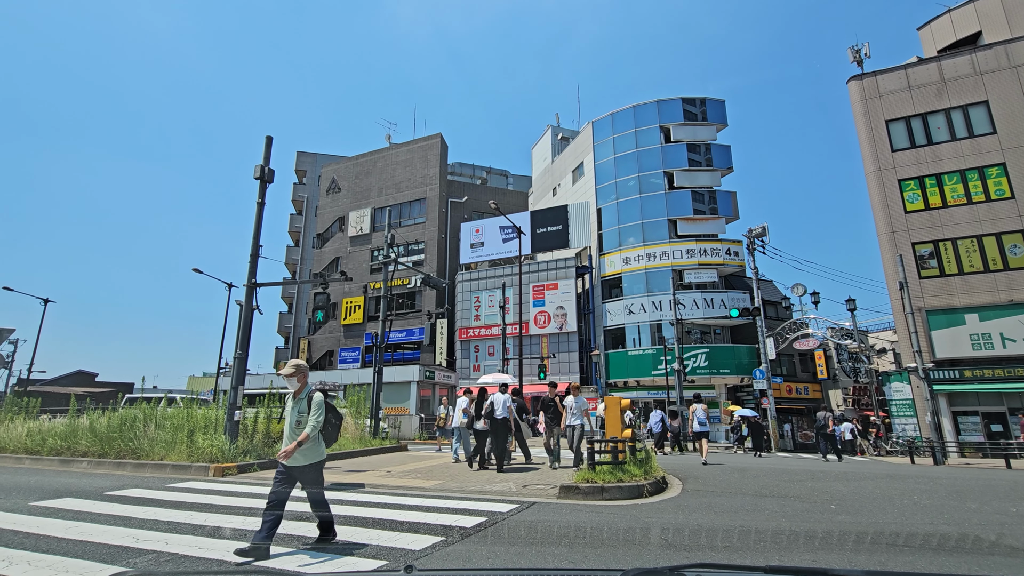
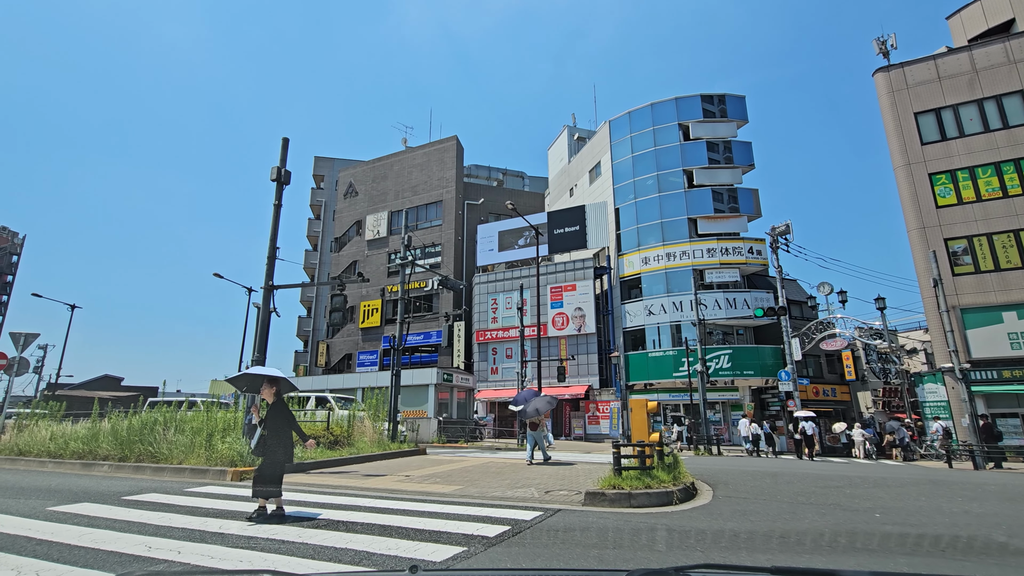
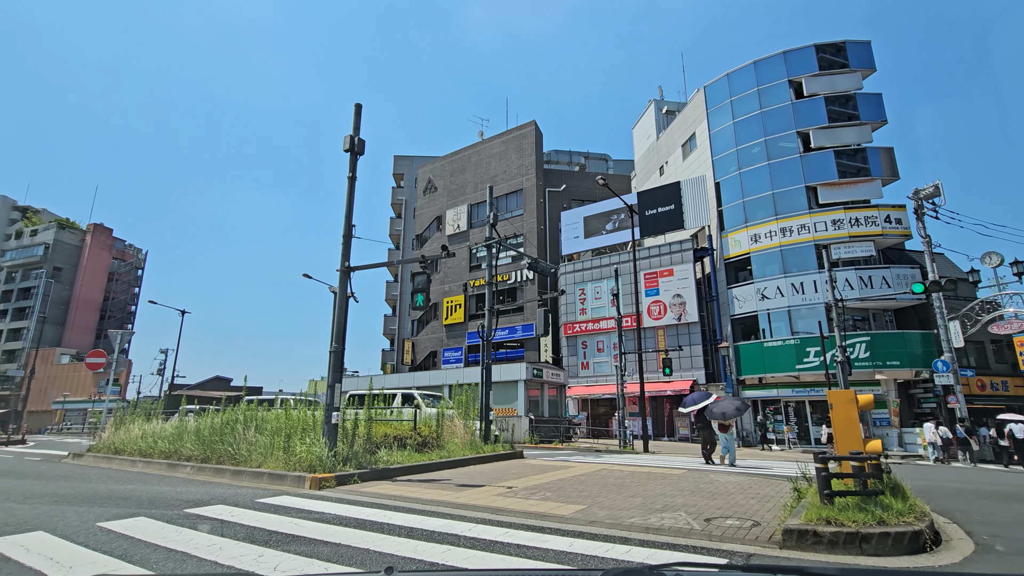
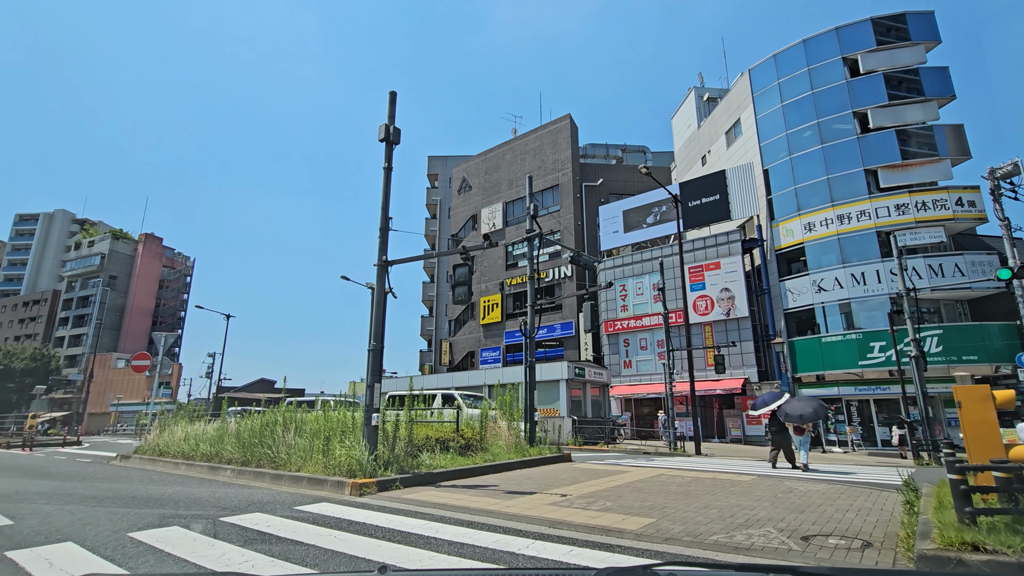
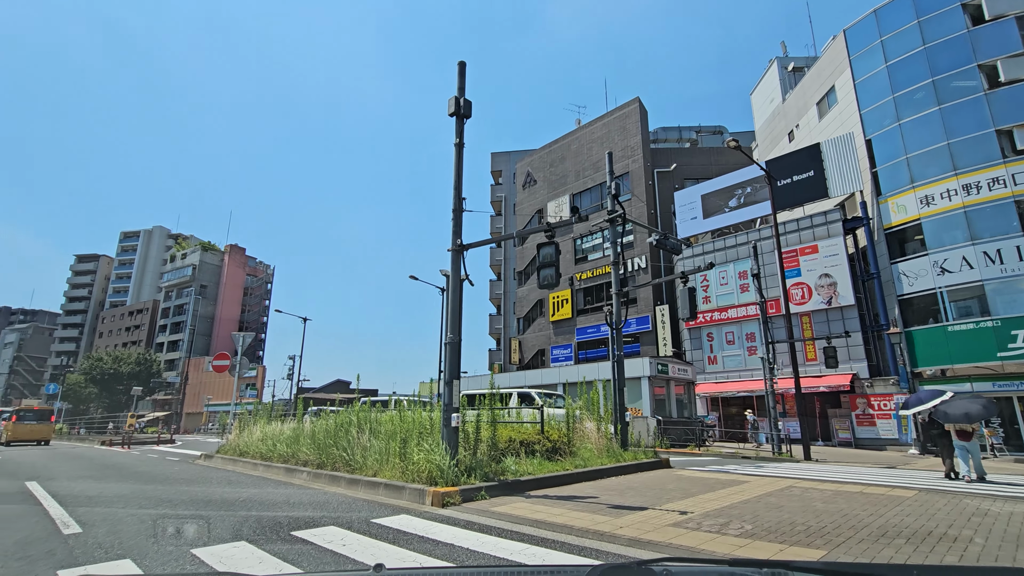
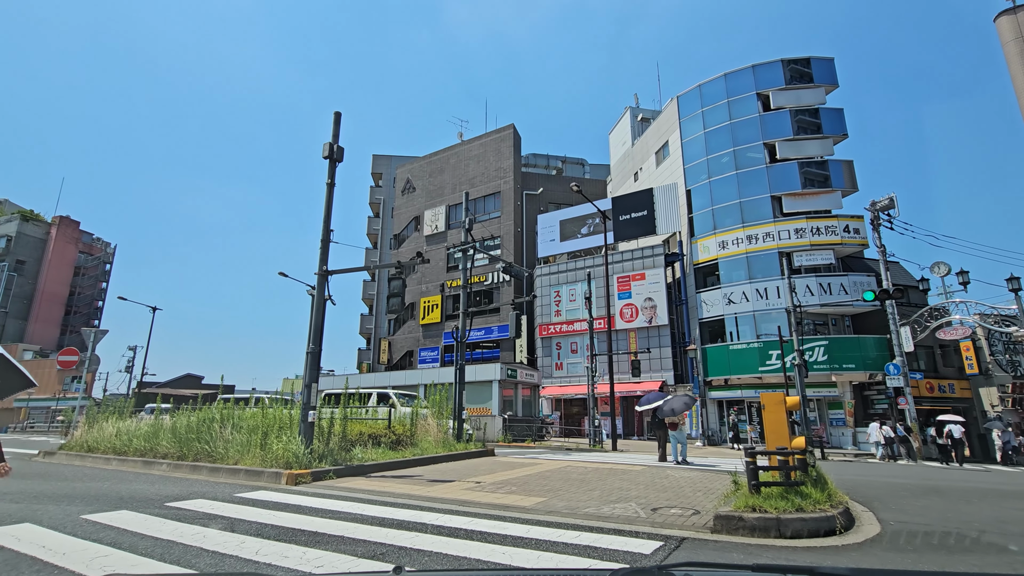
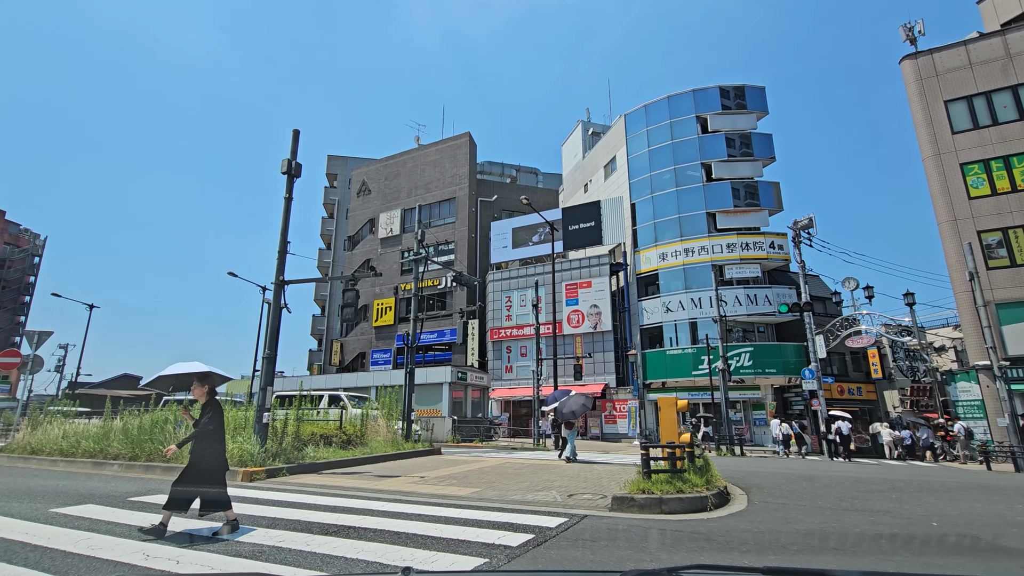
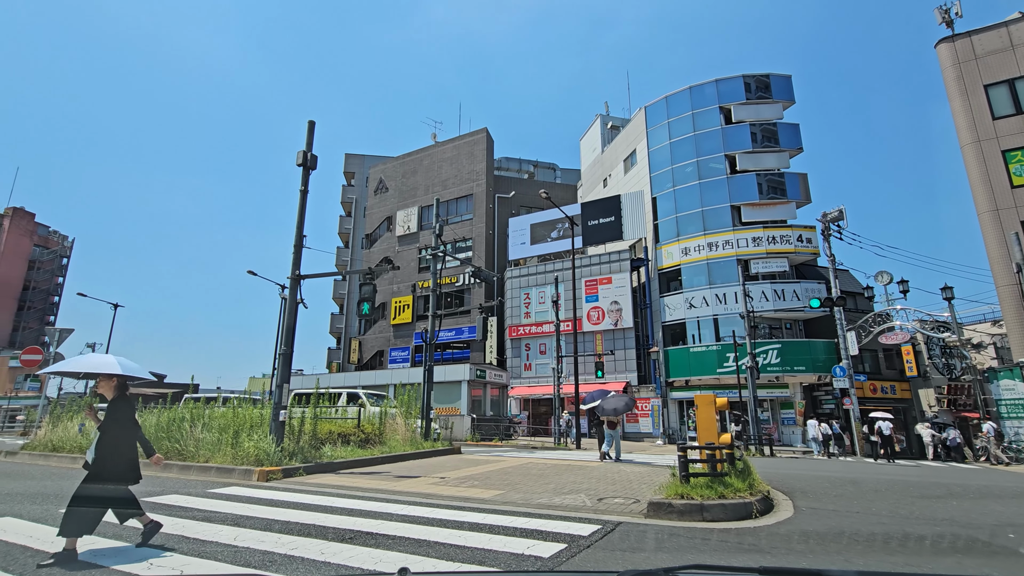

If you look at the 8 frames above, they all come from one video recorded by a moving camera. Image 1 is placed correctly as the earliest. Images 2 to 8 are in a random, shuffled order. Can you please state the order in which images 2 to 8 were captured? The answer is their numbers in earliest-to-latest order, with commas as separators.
2, 7, 8, 6, 3, 4, 5
